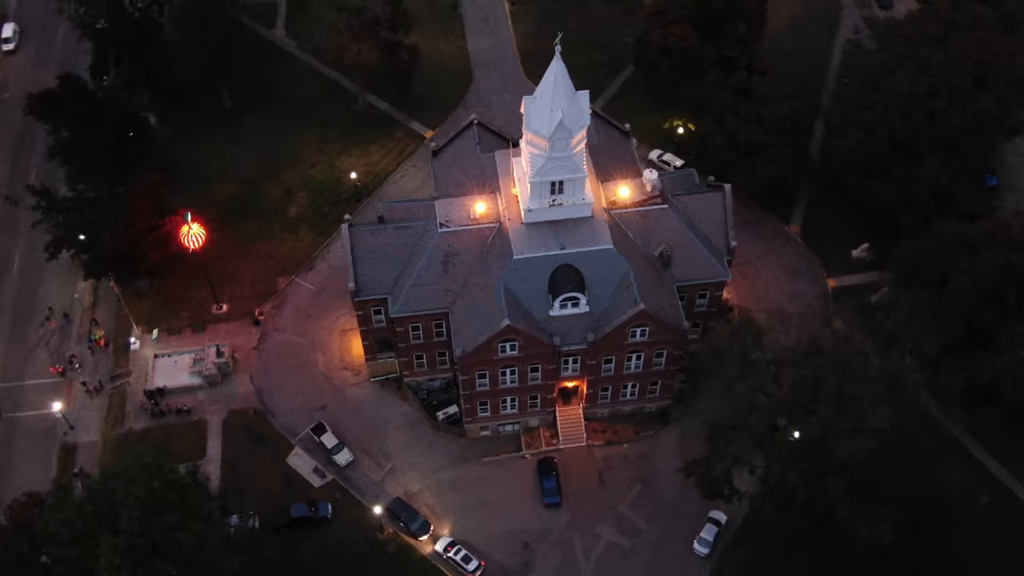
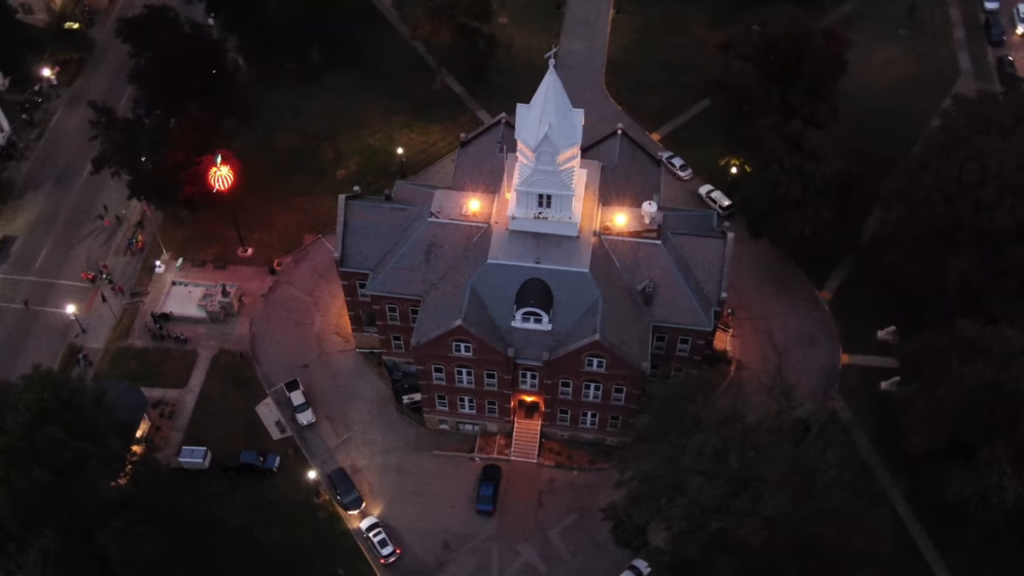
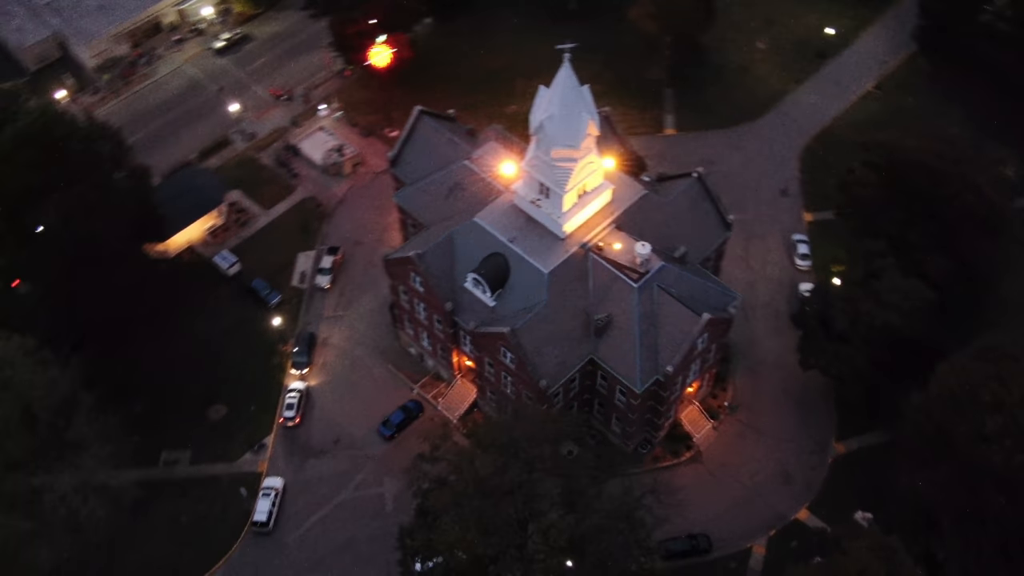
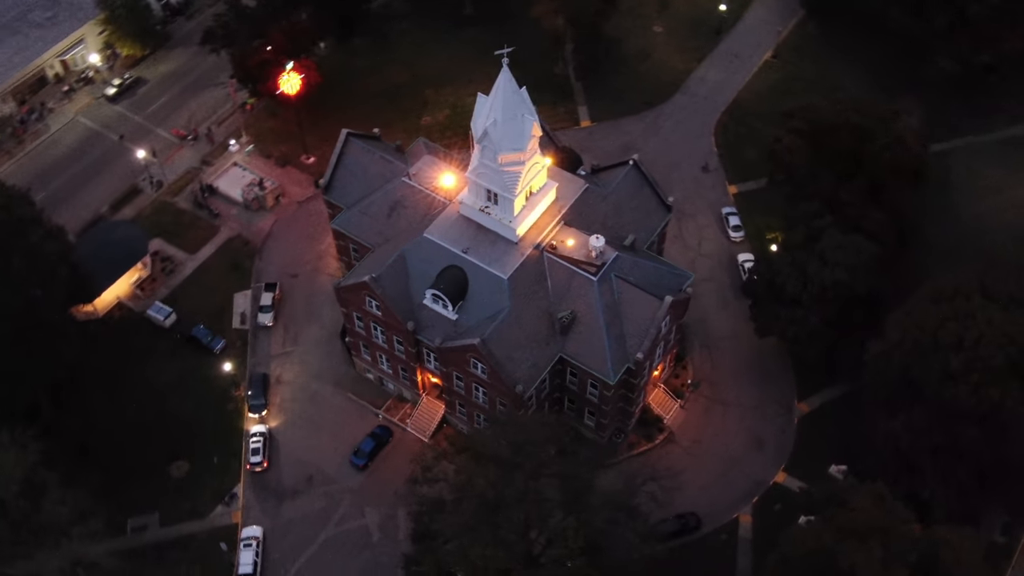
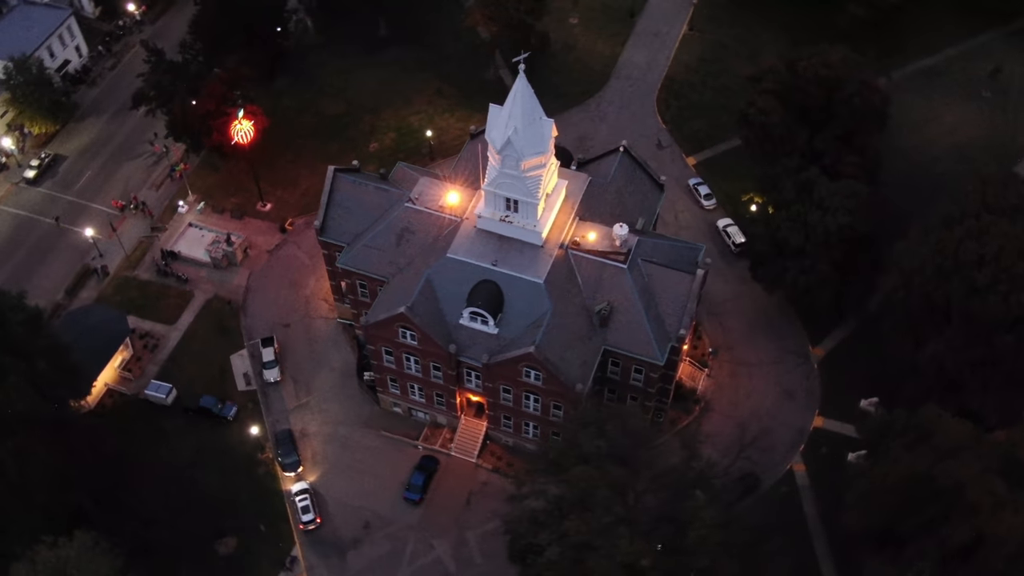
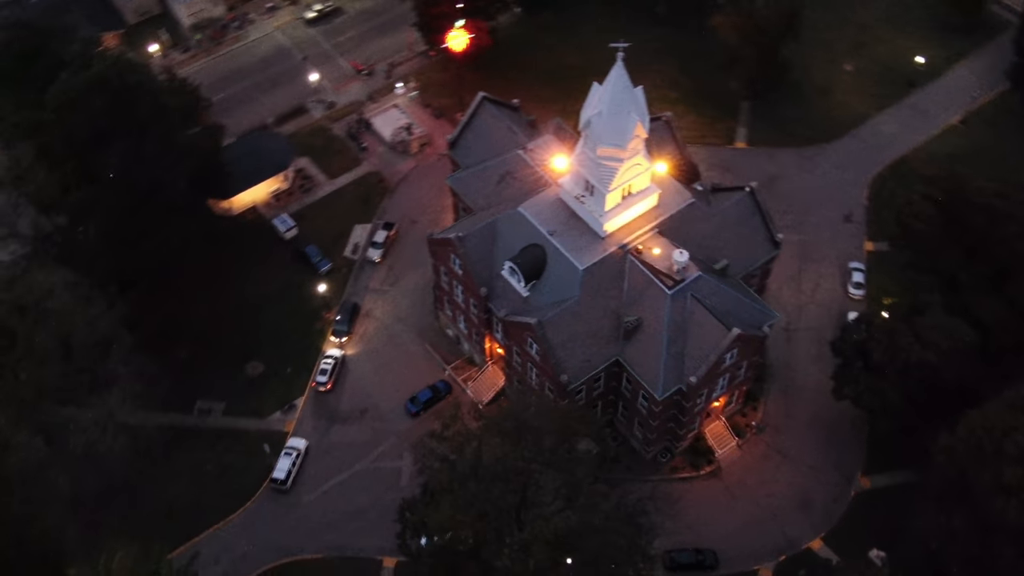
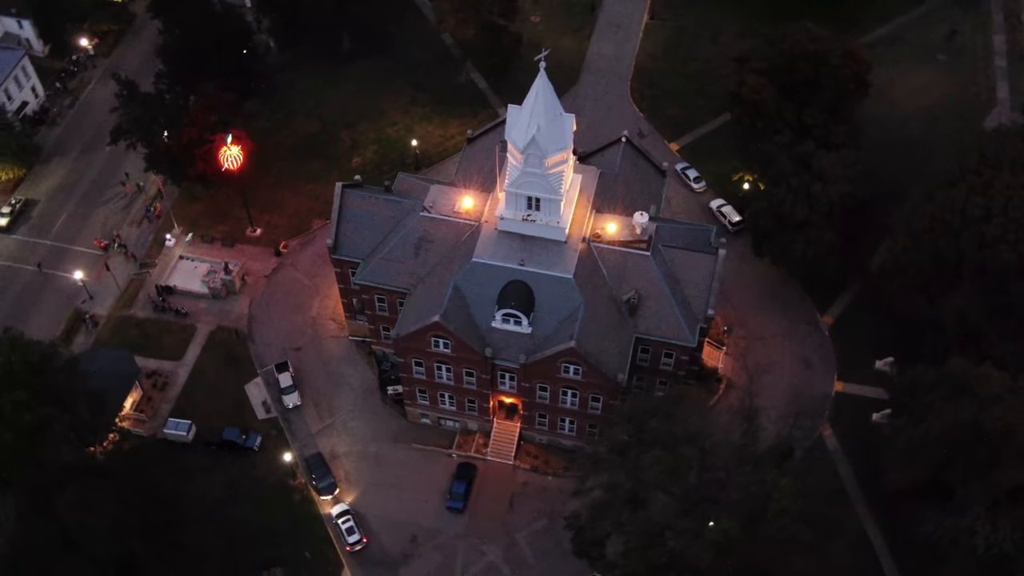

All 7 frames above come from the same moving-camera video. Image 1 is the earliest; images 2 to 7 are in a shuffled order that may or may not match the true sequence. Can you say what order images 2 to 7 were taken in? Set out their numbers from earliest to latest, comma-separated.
2, 7, 5, 4, 3, 6
